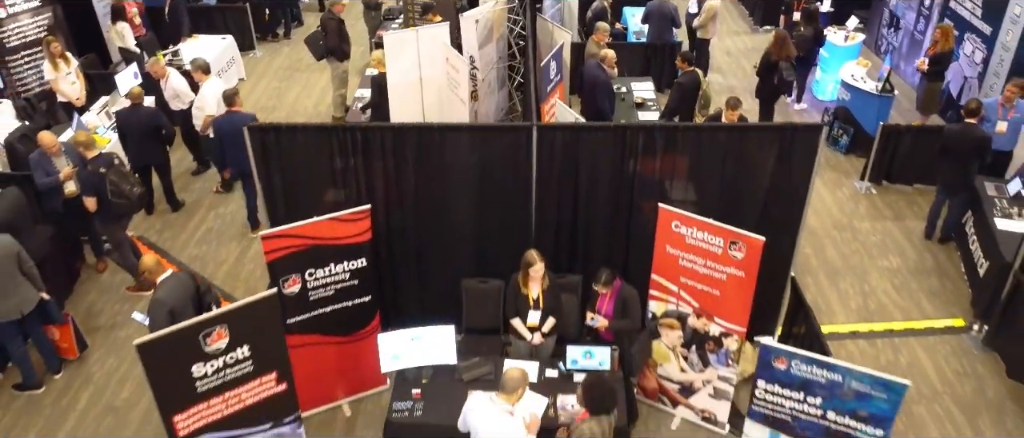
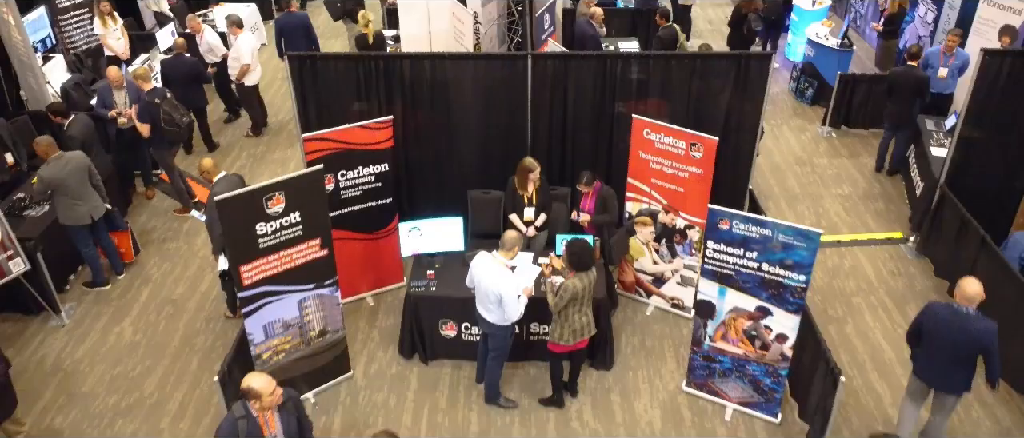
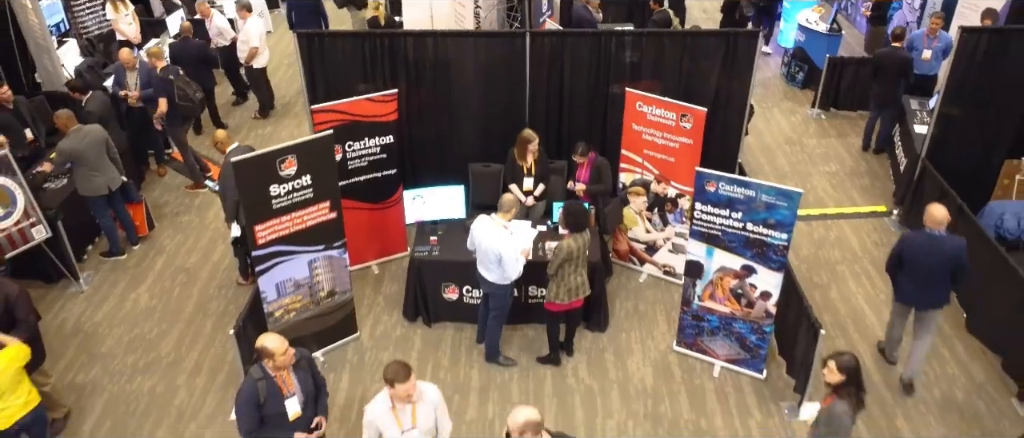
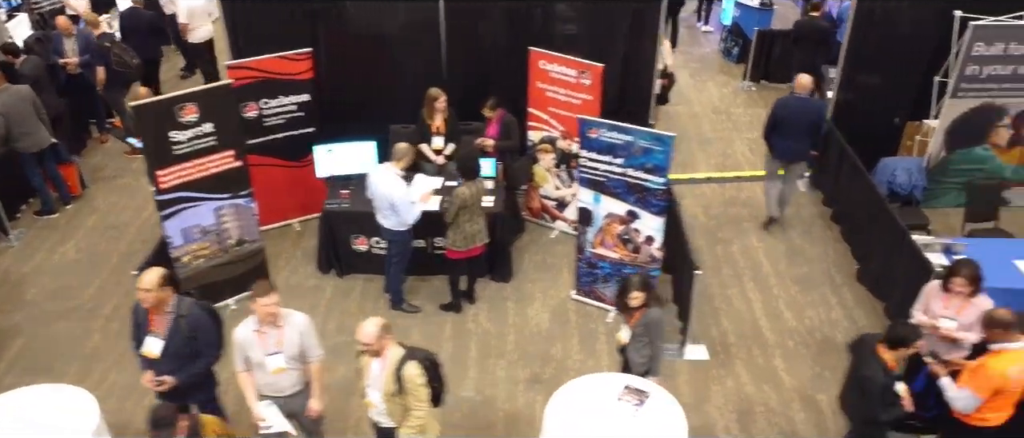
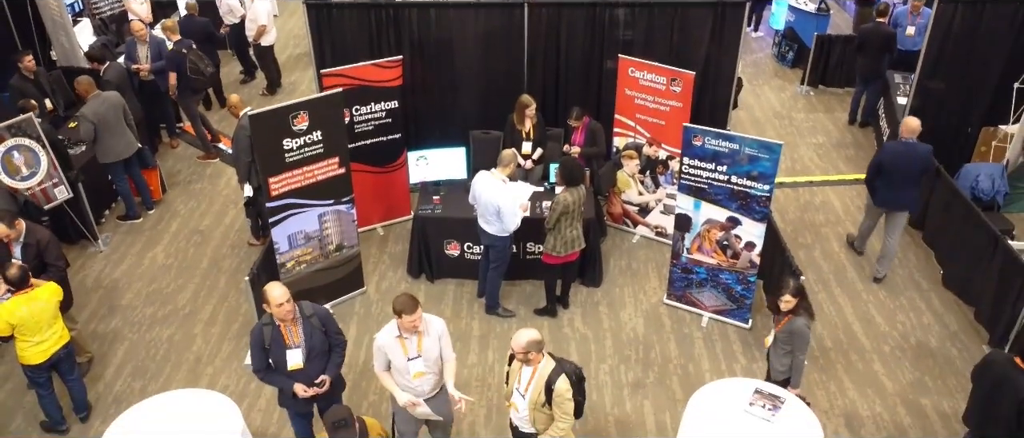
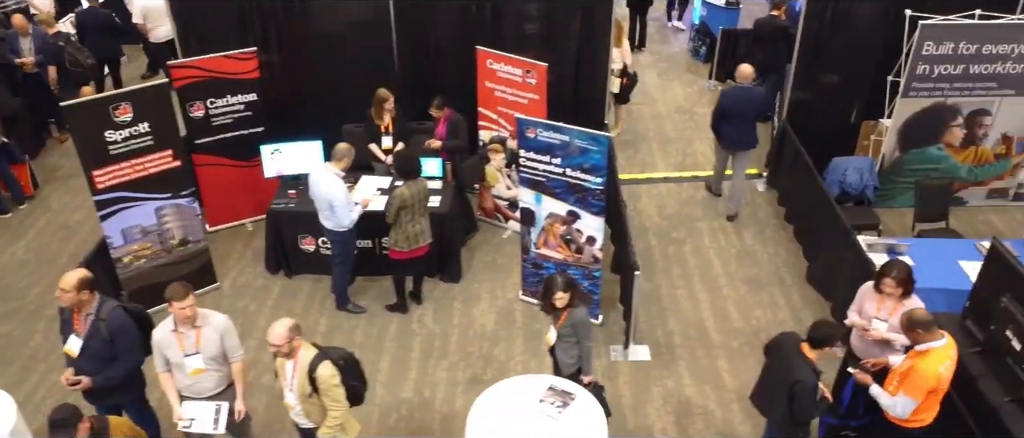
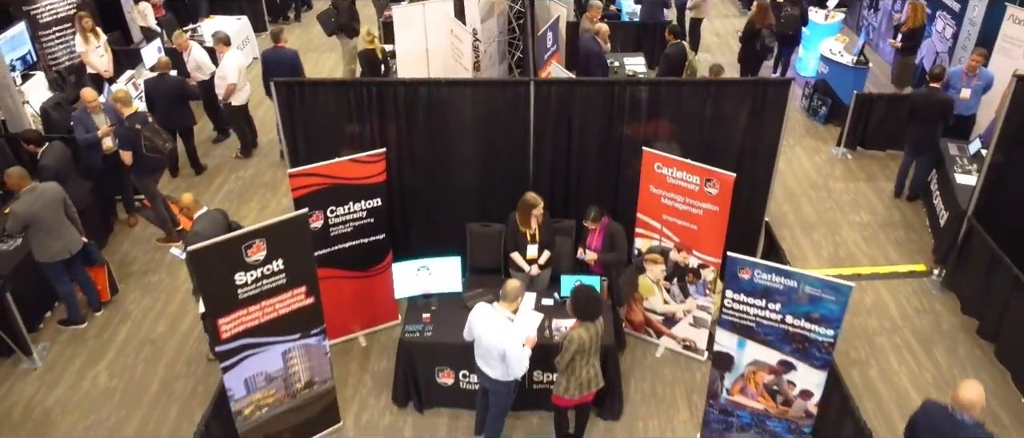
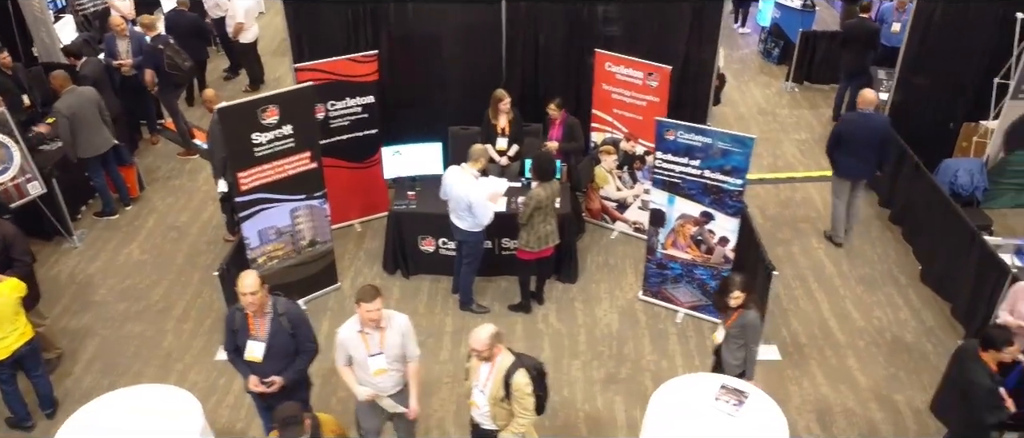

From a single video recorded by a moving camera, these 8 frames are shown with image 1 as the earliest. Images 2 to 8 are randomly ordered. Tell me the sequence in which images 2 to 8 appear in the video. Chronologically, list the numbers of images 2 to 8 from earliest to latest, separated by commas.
7, 2, 3, 5, 8, 4, 6
